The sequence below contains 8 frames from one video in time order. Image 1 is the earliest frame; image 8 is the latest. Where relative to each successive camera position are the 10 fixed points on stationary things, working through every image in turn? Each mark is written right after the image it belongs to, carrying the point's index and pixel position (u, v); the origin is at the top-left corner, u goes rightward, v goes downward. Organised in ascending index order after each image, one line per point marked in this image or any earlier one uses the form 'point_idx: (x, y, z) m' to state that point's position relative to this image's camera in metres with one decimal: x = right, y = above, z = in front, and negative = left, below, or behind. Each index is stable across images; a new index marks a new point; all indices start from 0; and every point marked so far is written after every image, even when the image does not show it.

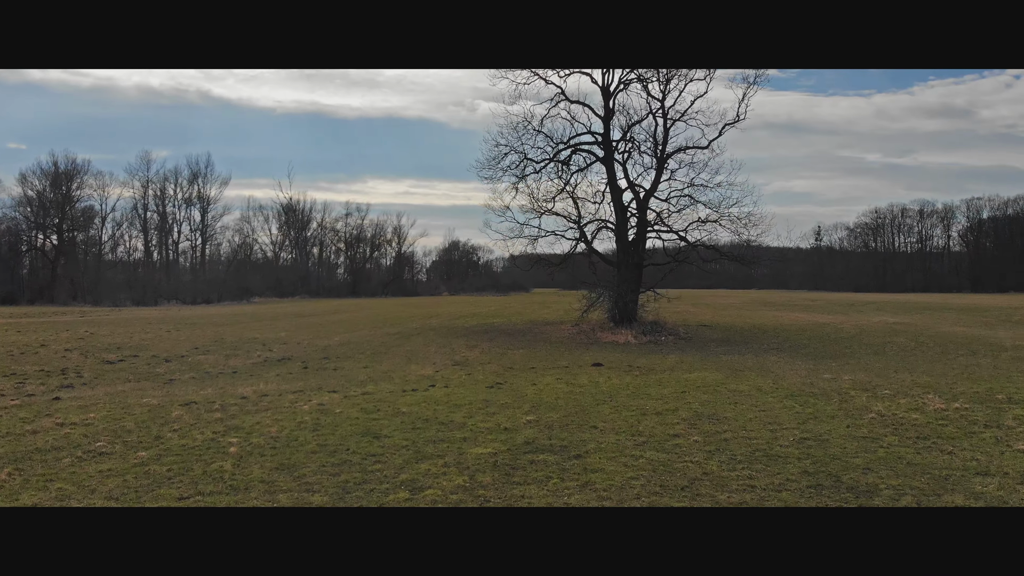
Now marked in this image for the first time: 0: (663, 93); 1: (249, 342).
0: (+4.7, +6.1, +17.1) m
1: (-6.6, -1.4, +13.7) m
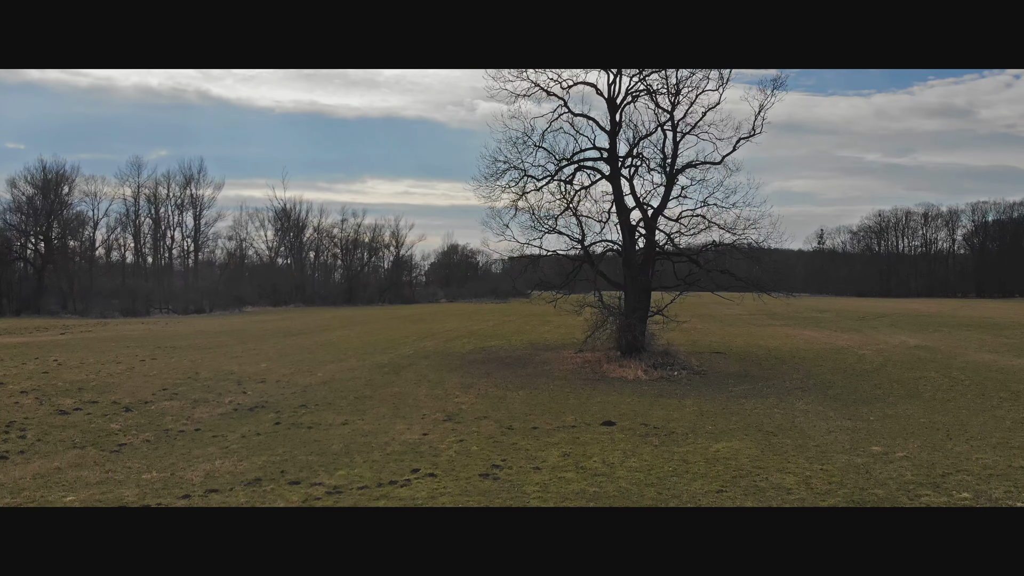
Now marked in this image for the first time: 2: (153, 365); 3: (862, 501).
0: (+4.7, +5.4, +16.0) m
1: (-6.6, -2.2, +12.5) m
2: (-10.0, -2.2, +15.2) m
3: (+3.2, -2.0, +5.1) m
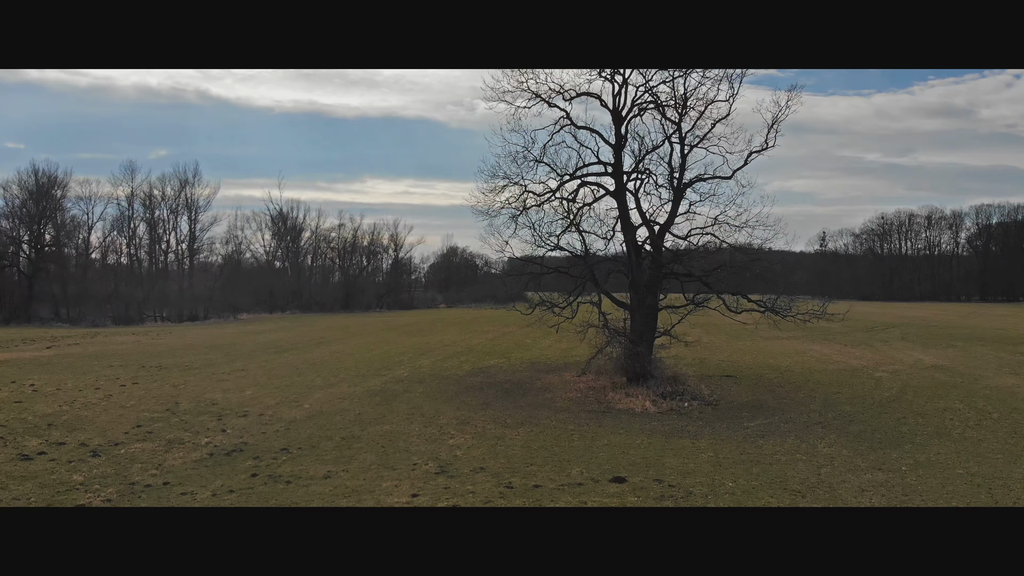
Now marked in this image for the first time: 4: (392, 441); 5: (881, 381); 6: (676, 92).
0: (+4.7, +4.8, +15.3) m
1: (-6.6, -2.7, +11.8) m
2: (-10.0, -2.8, +14.4) m
3: (+3.2, -2.5, +4.3) m
4: (-2.2, -2.8, +9.8) m
5: (+10.8, -2.7, +16.0) m
6: (+4.5, +5.4, +15.0) m
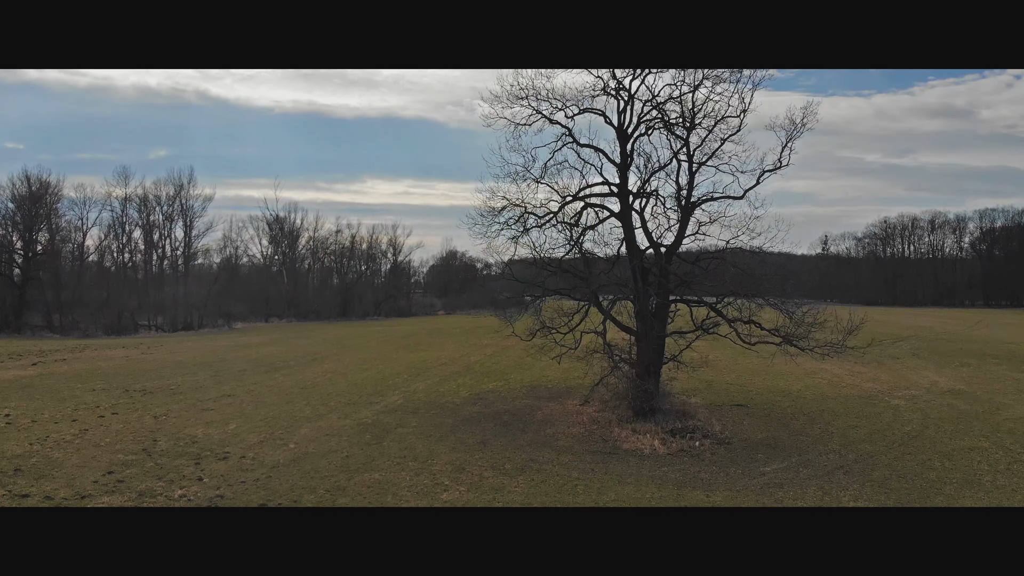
0: (+4.7, +4.1, +14.5) m
1: (-6.6, -3.4, +11.0) m
2: (-10.1, -3.4, +13.6) m
3: (+3.2, -3.2, +3.5) m
4: (-2.2, -3.4, +9.0) m
5: (+10.8, -3.4, +15.2) m
6: (+4.5, +4.7, +14.2) m
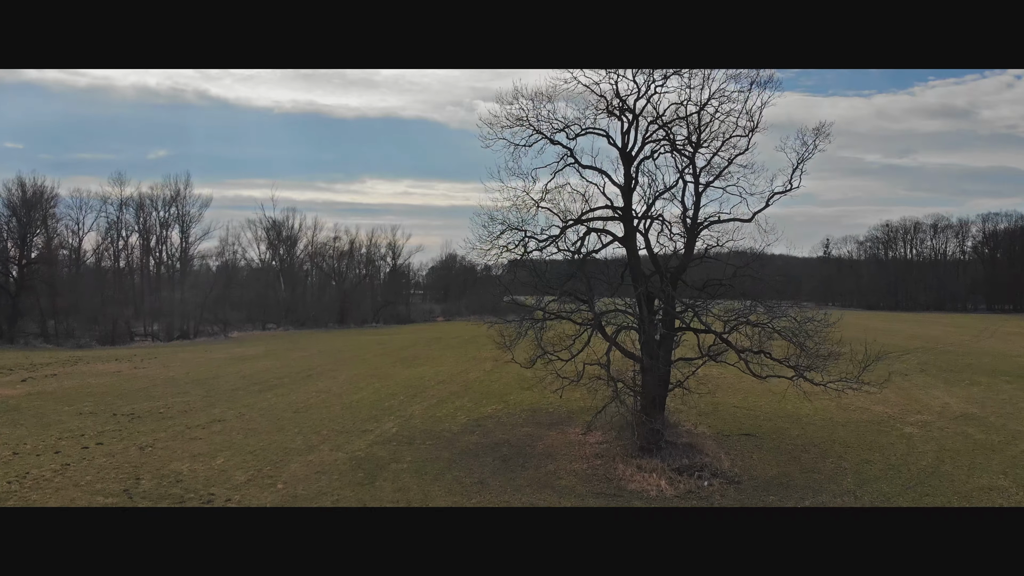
0: (+4.7, +3.4, +14.0) m
1: (-6.7, -4.1, +10.5) m
2: (-10.1, -4.1, +13.1) m
3: (+3.2, -3.9, +3.0) m
4: (-2.2, -4.1, +8.5) m
5: (+10.8, -4.1, +14.7) m
6: (+4.5, +4.0, +13.7) m
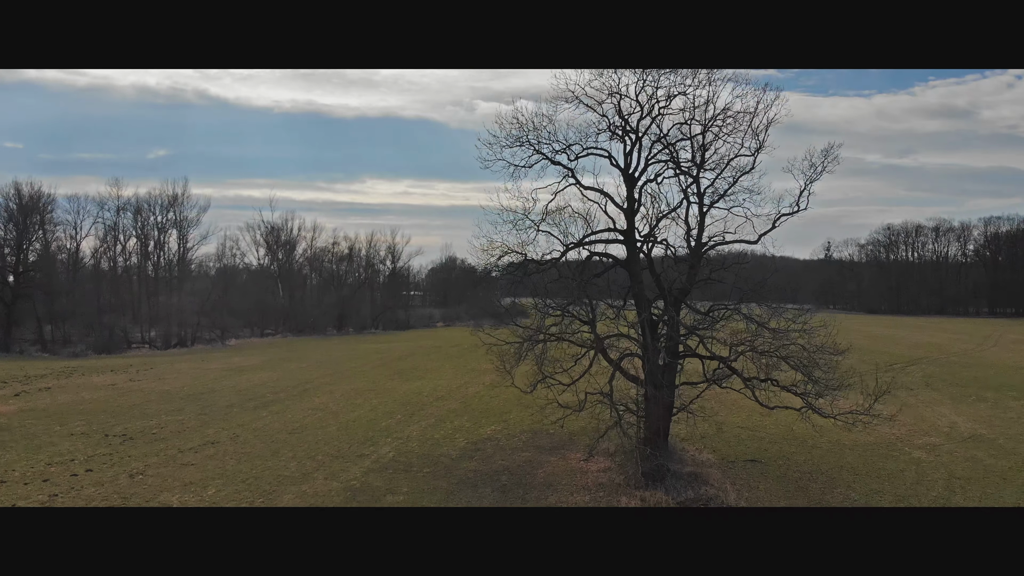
0: (+4.6, +2.8, +13.6) m
1: (-6.7, -4.7, +10.1) m
2: (-10.1, -4.7, +12.8) m
3: (+3.2, -4.5, +2.6) m
4: (-2.2, -4.7, +8.1) m
5: (+10.8, -4.7, +14.4) m
6: (+4.5, +3.4, +13.3) m
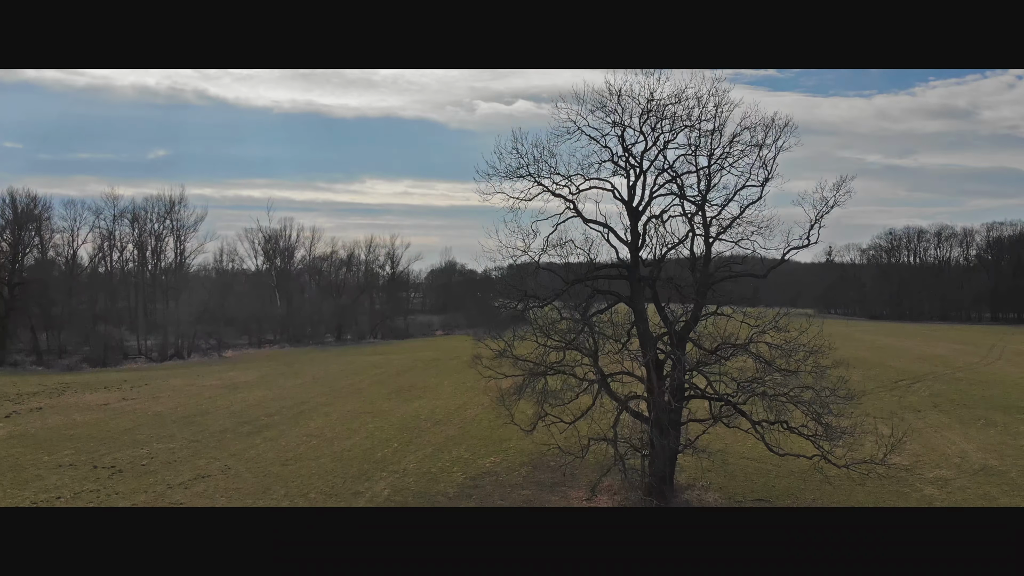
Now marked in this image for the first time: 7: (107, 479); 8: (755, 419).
0: (+4.6, +2.0, +13.2) m
1: (-6.7, -5.6, +9.7) m
2: (-10.1, -5.6, +12.3) m
3: (+3.2, -5.4, +2.2) m
4: (-2.2, -5.6, +7.7) m
5: (+10.8, -5.5, +13.9) m
6: (+4.4, +2.6, +12.9) m
7: (-11.9, -5.6, +16.0) m
8: (+5.6, -2.9, +12.7) m
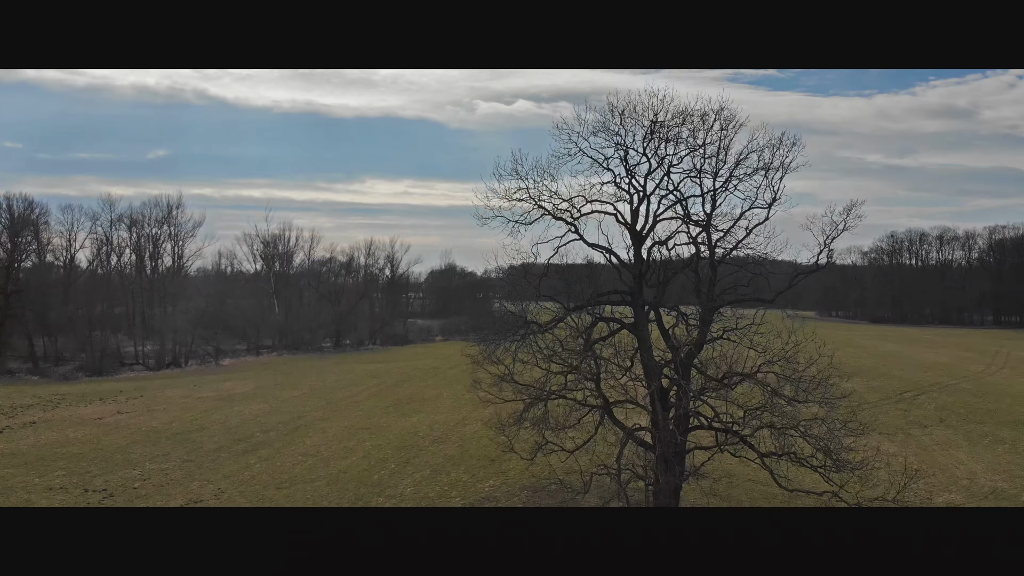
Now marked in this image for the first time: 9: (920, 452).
0: (+4.6, +1.4, +12.8) m
1: (-6.7, -6.2, +9.3) m
2: (-10.1, -6.2, +12.0) m
3: (+3.2, -6.0, +1.8) m
4: (-2.2, -6.2, +7.3) m
5: (+10.8, -6.1, +13.6) m
6: (+4.4, +2.0, +12.5) m
7: (-11.9, -6.2, +15.7) m
8: (+5.6, -3.5, +12.3) m
9: (+14.7, -5.9, +19.6) m
